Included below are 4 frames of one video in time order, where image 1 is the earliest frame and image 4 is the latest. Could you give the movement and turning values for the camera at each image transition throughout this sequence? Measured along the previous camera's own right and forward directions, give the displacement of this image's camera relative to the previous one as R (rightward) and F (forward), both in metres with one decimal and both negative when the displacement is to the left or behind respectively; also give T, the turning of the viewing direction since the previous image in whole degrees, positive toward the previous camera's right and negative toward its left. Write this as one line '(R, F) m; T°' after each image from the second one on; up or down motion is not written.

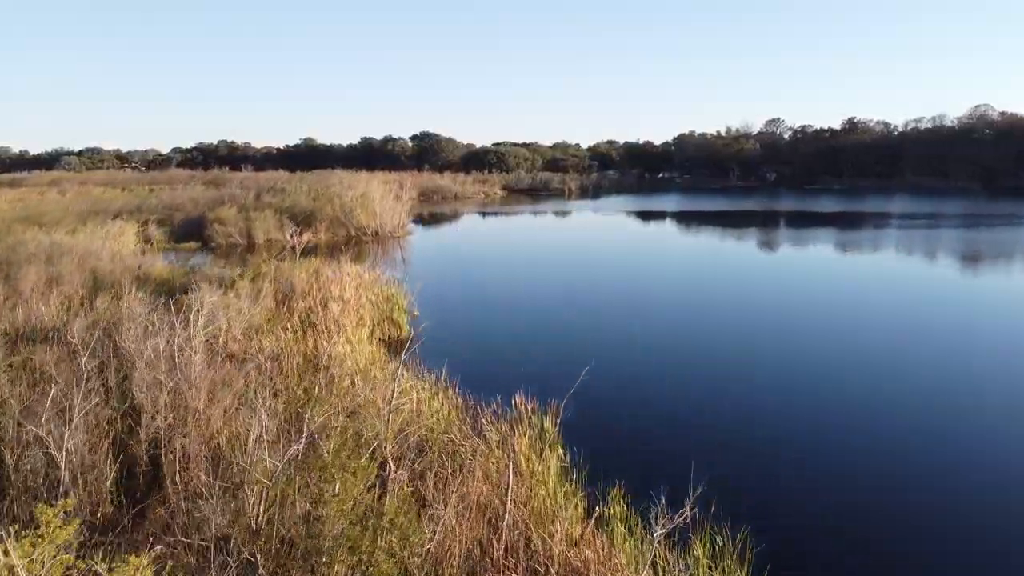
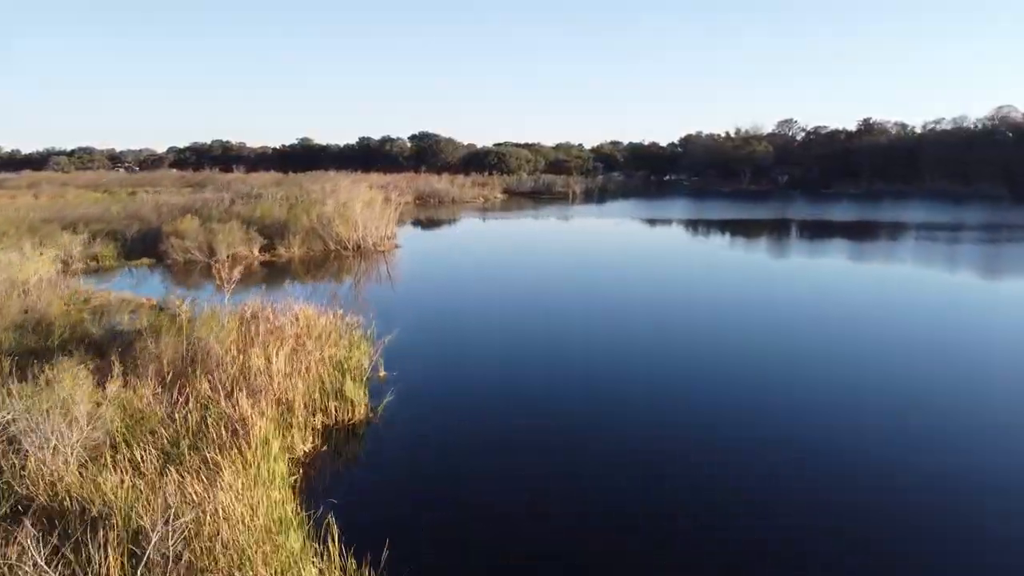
(0.0, +1.2) m; 0°
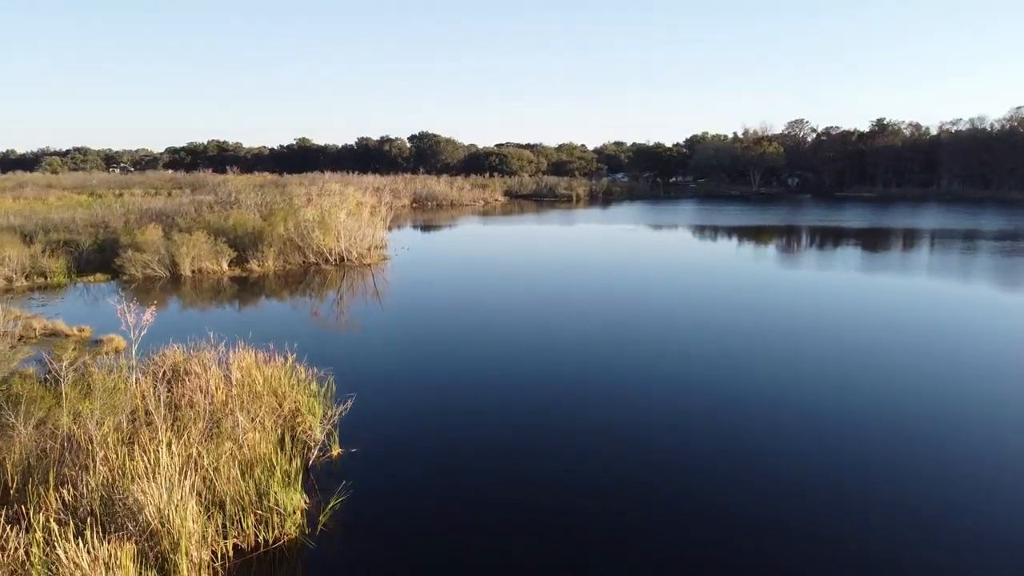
(0.0, +0.9) m; 0°
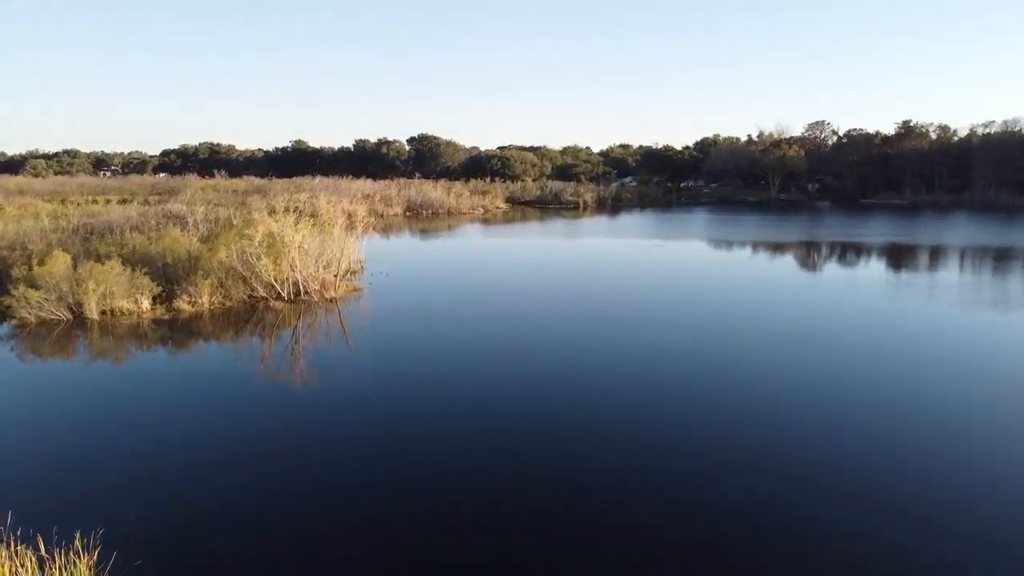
(0.0, +1.7) m; 0°
